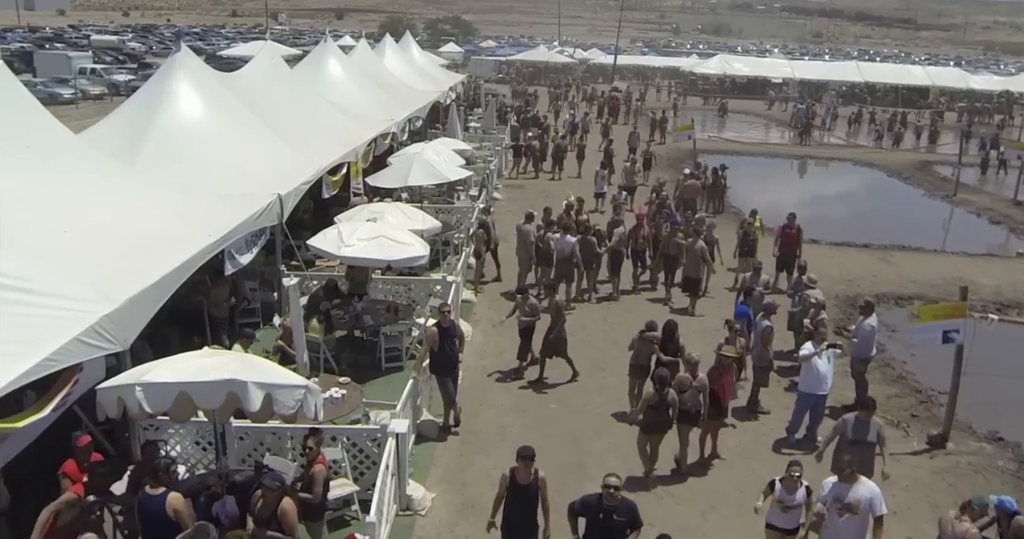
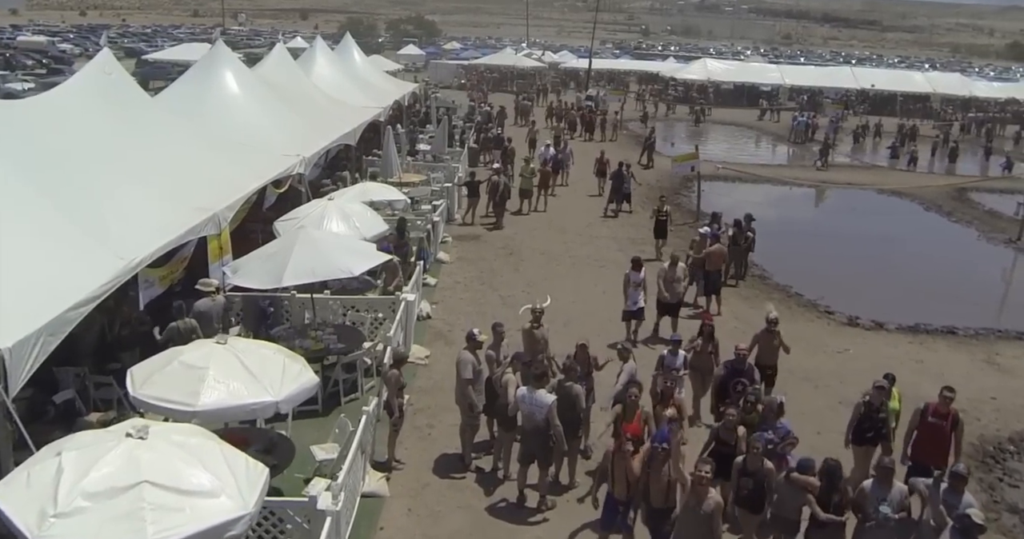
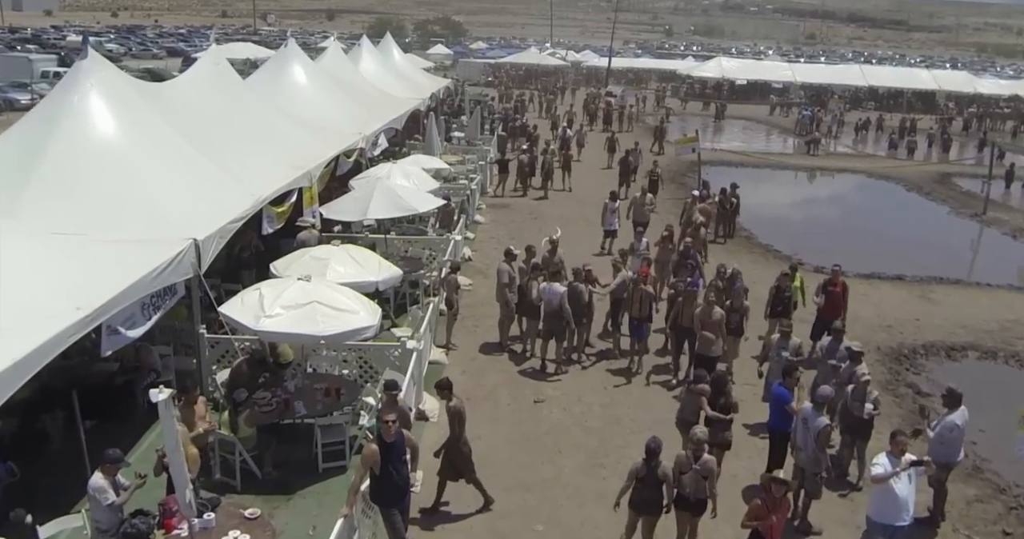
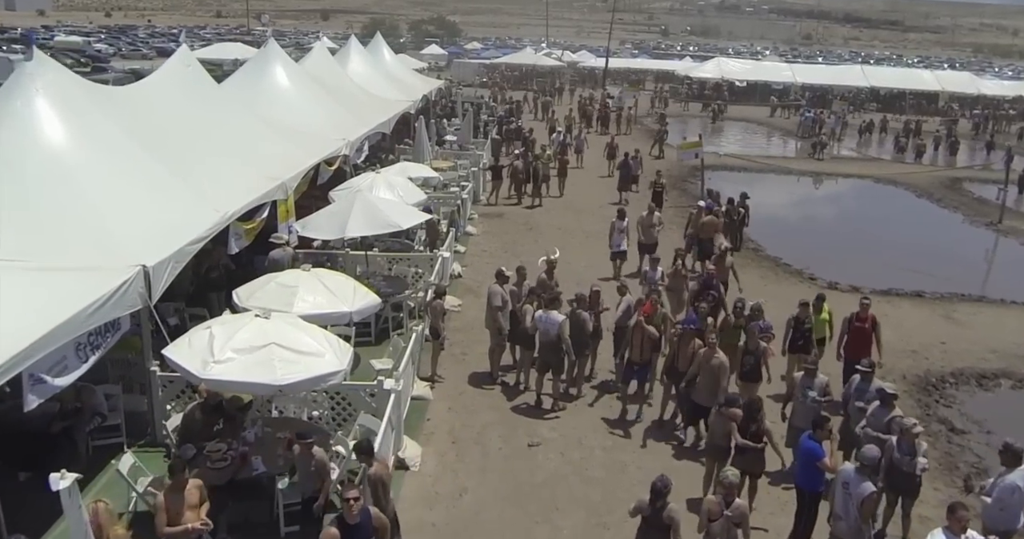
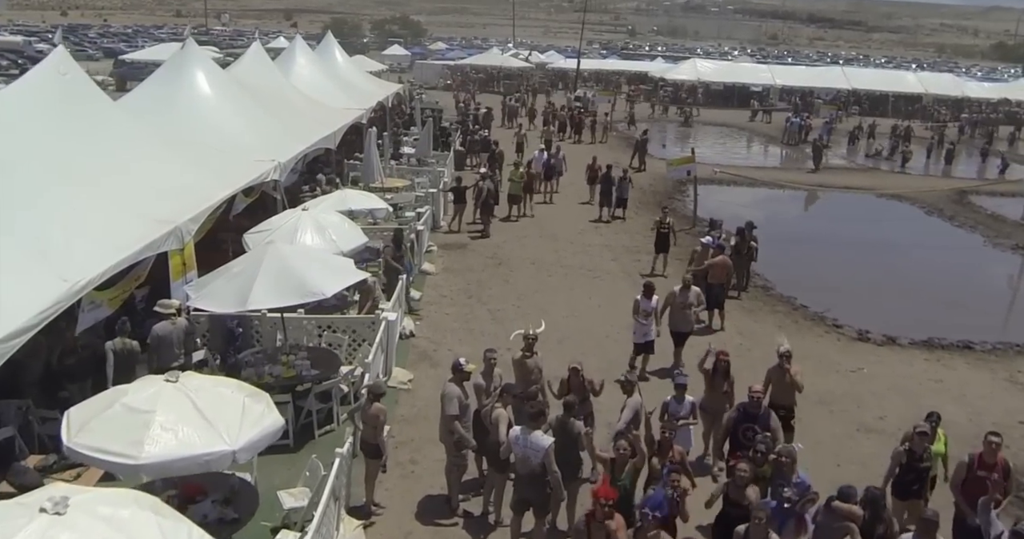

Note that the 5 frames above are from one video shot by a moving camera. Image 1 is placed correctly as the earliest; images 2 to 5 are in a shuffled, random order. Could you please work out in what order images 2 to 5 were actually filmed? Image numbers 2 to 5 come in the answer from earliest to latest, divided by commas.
3, 4, 2, 5
